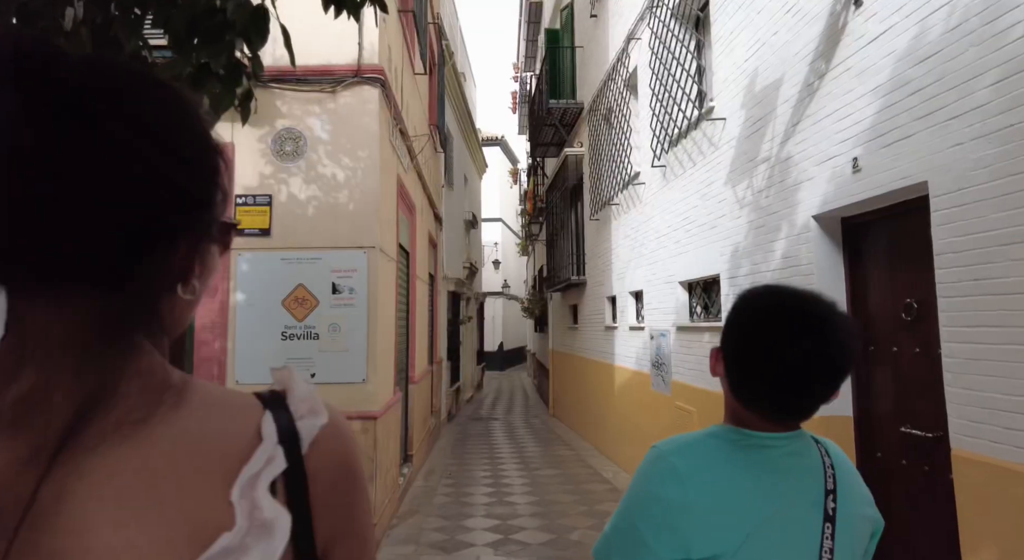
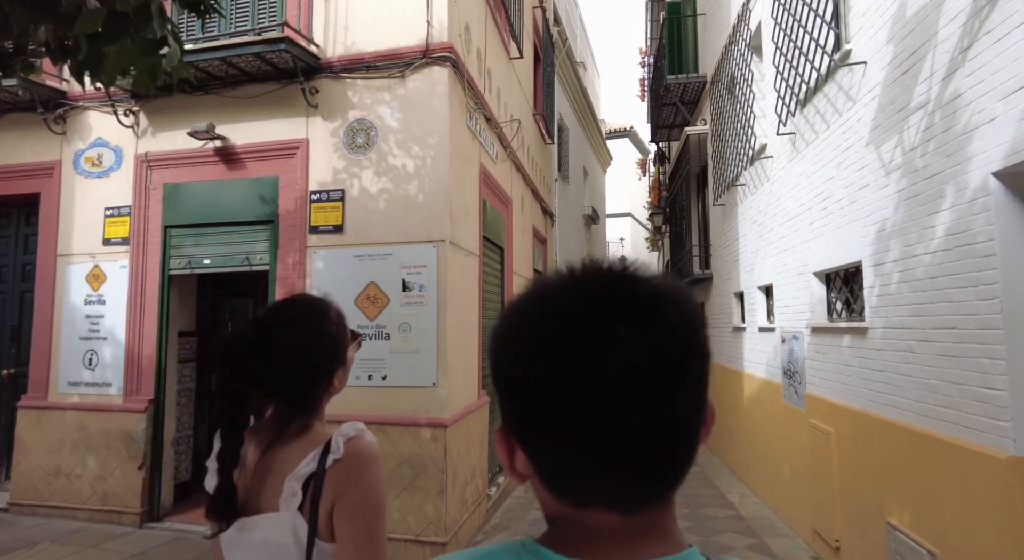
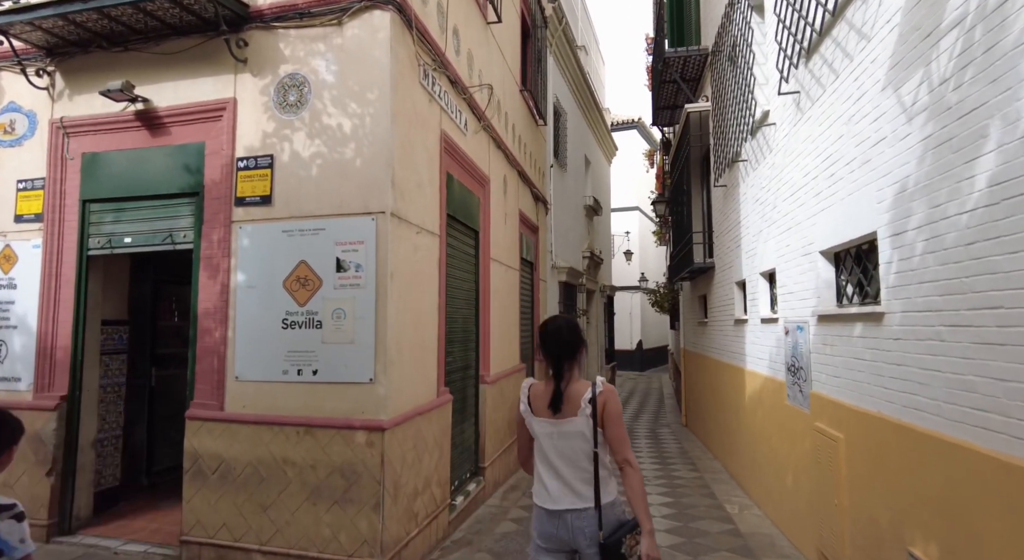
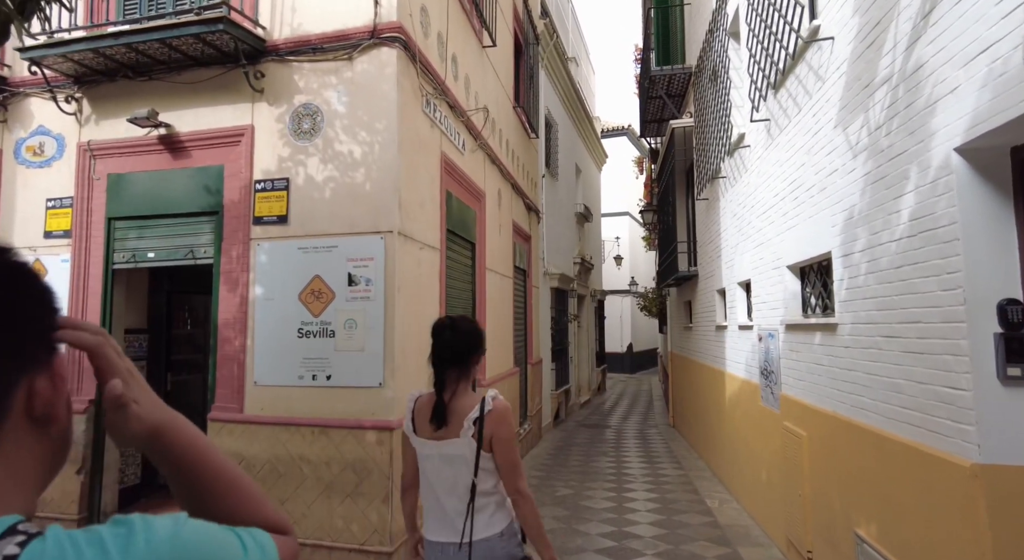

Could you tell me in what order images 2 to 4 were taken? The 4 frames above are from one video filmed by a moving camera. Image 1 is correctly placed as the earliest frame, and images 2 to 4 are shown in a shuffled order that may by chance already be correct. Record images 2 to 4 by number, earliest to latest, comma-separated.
2, 4, 3
